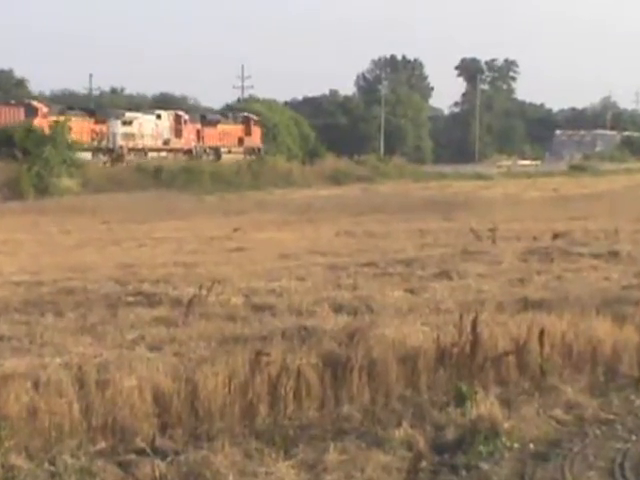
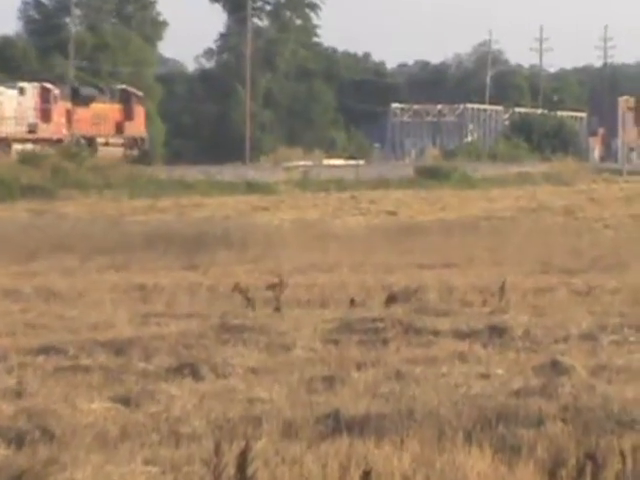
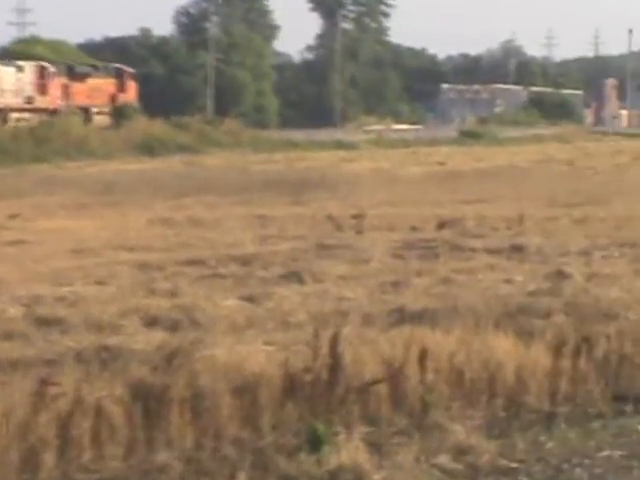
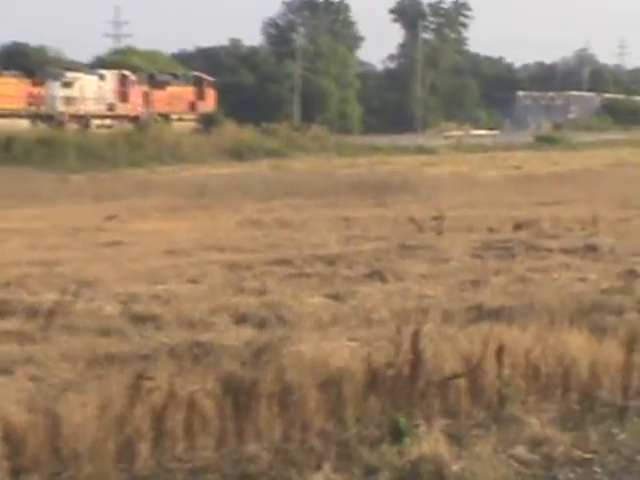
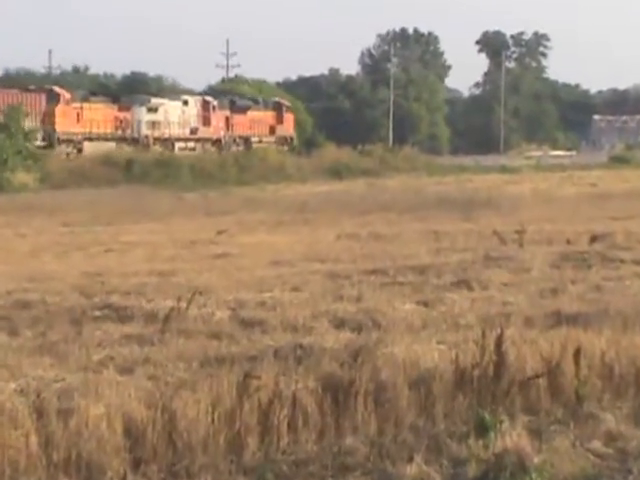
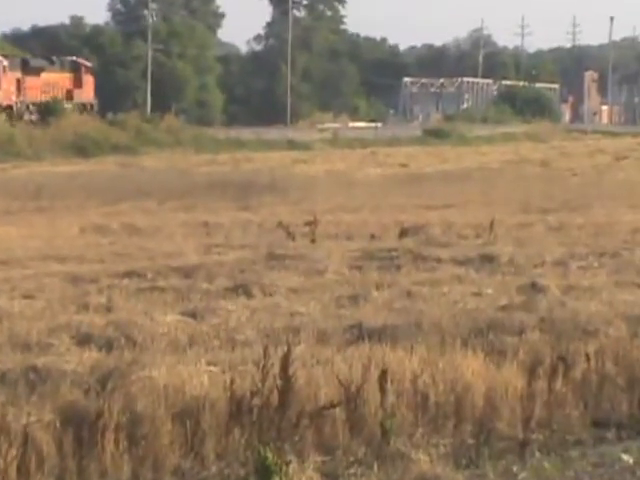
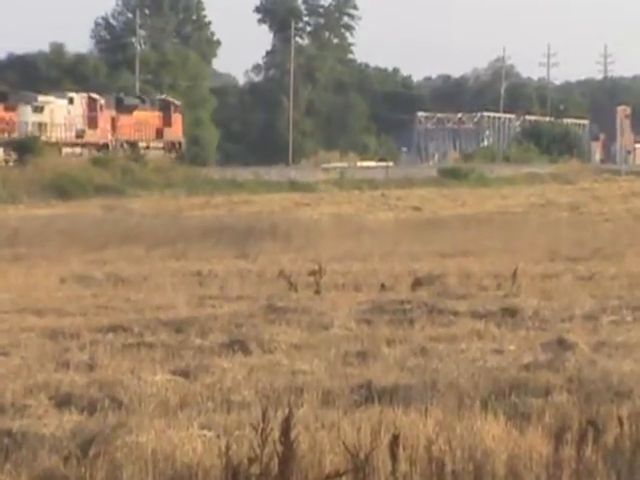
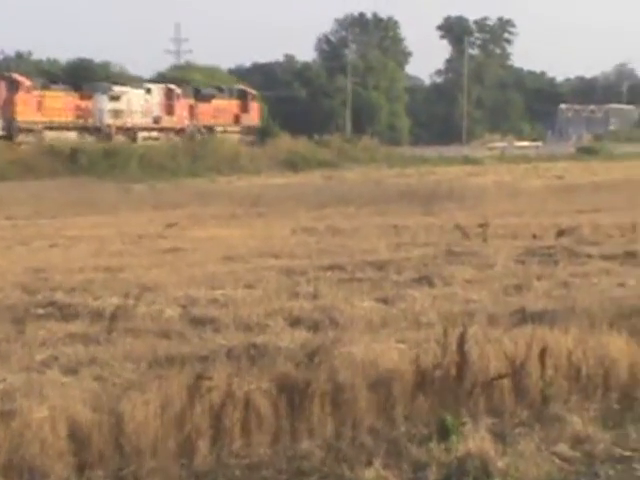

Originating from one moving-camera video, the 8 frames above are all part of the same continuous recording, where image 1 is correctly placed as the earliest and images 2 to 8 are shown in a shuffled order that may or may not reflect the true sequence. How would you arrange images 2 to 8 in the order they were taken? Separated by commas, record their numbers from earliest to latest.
5, 8, 4, 3, 6, 7, 2
